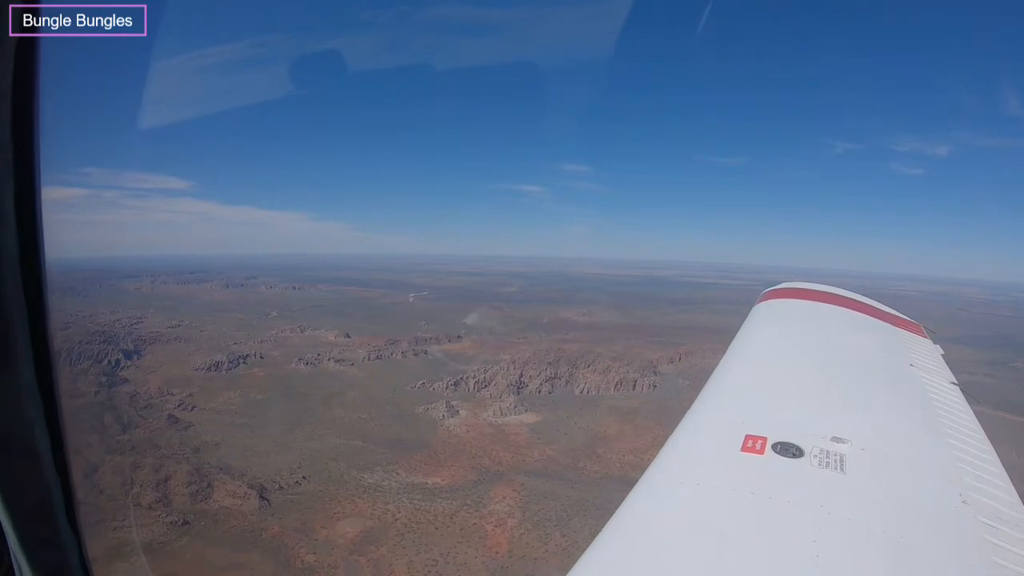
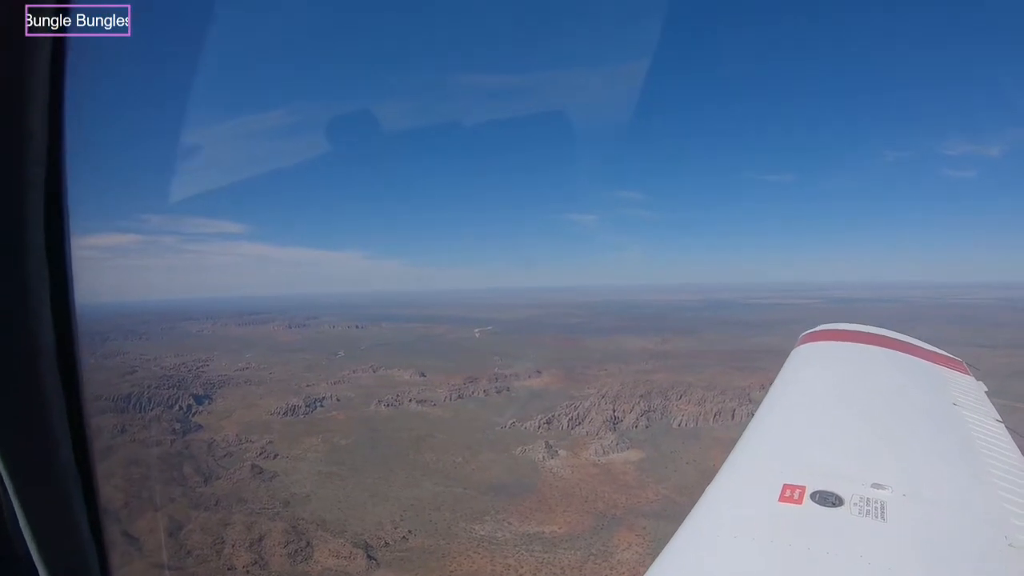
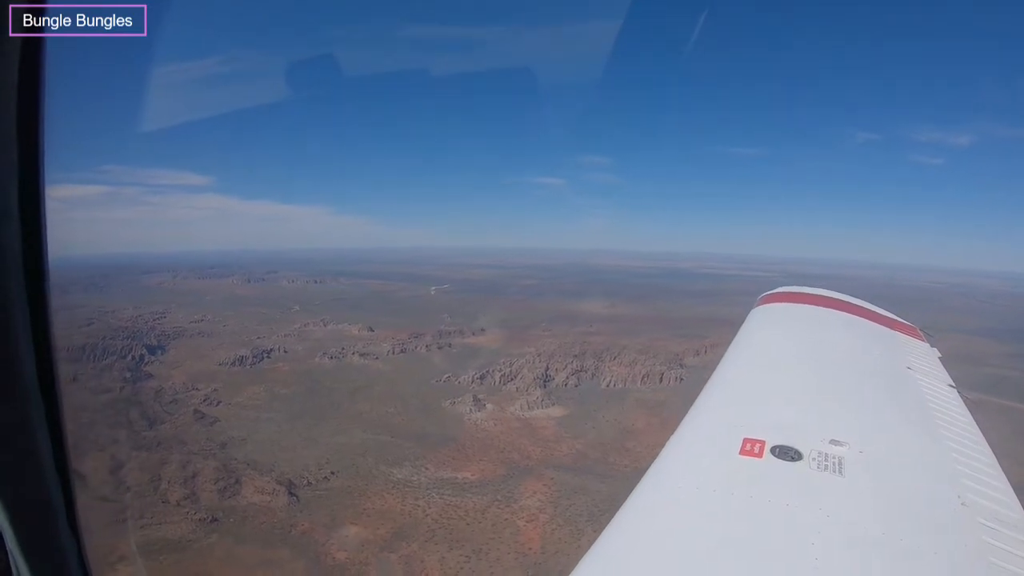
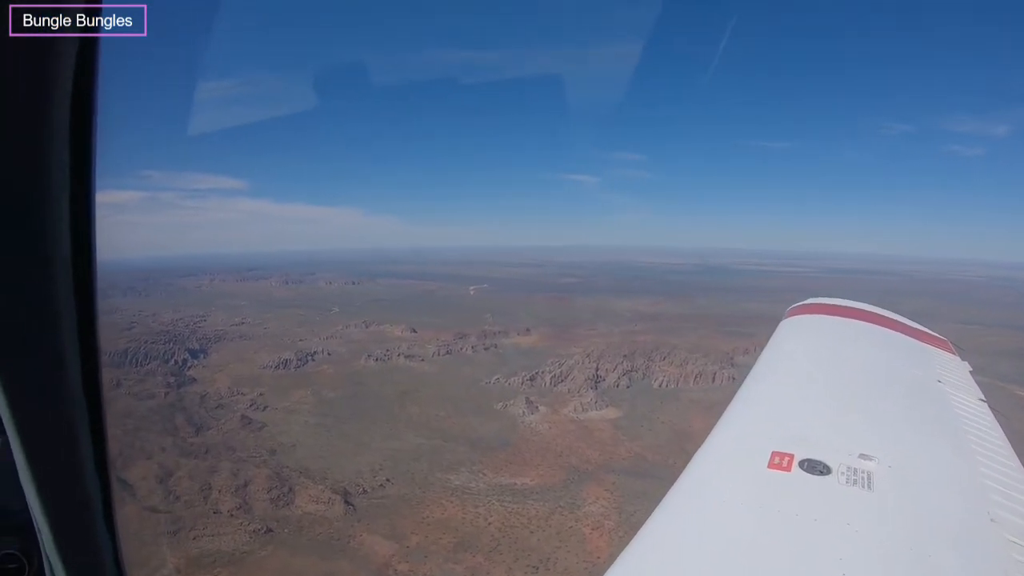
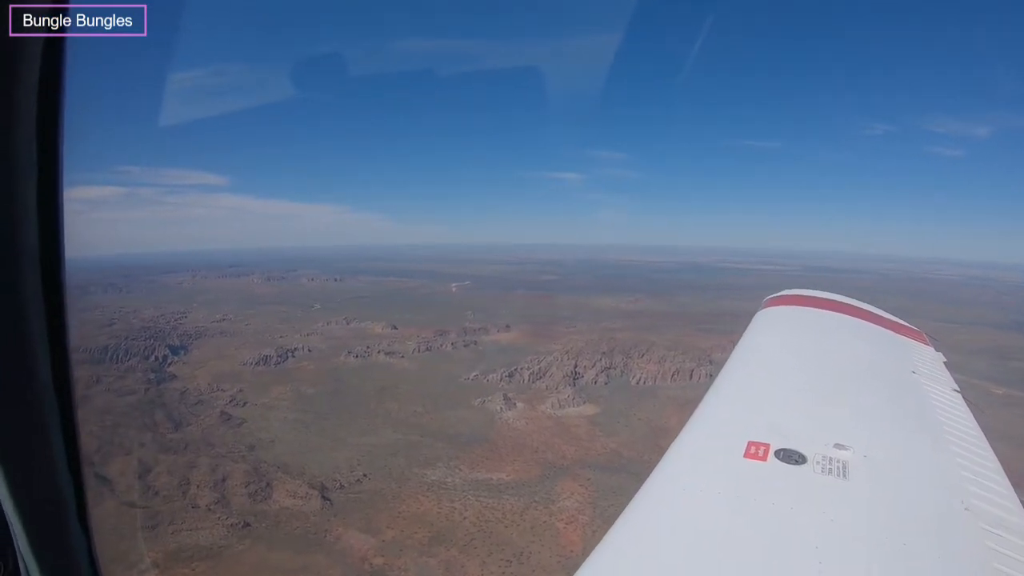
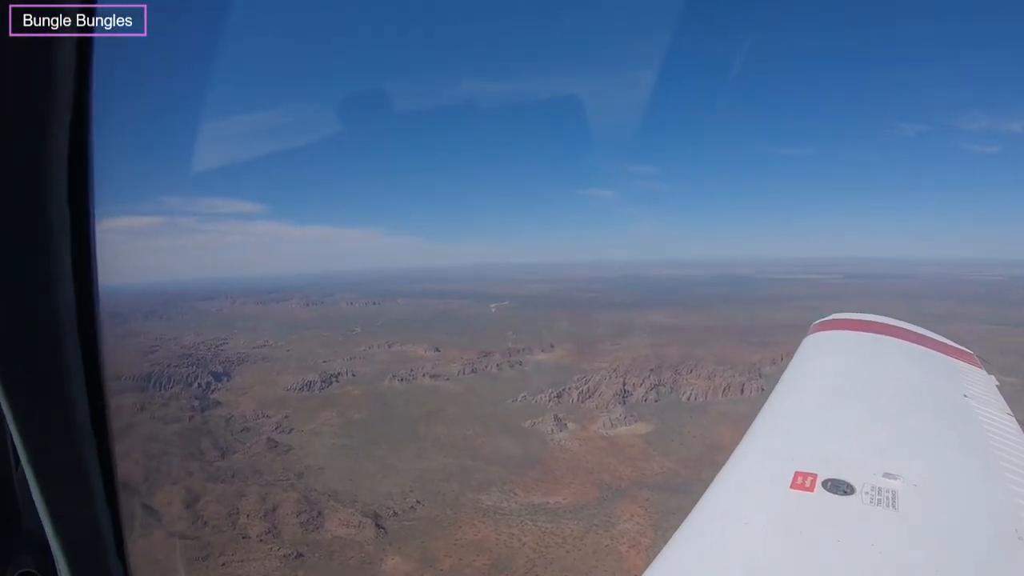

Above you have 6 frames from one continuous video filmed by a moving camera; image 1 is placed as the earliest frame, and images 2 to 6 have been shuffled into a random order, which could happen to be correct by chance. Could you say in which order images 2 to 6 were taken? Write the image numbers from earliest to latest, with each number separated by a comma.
3, 5, 4, 6, 2
